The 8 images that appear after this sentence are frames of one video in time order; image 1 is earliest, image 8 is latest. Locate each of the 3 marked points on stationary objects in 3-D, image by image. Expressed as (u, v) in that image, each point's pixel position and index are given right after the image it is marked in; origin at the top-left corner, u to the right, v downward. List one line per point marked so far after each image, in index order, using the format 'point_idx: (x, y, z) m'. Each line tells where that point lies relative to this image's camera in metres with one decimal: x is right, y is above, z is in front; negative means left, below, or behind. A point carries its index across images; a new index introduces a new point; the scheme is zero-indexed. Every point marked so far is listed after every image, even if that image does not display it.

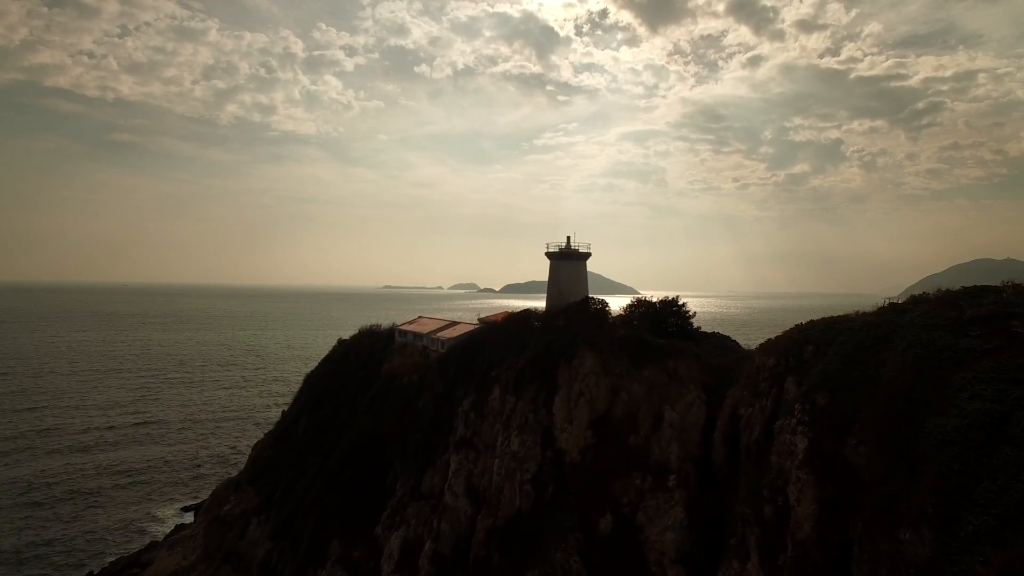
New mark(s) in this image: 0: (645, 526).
0: (+4.5, -8.2, +18.0) m
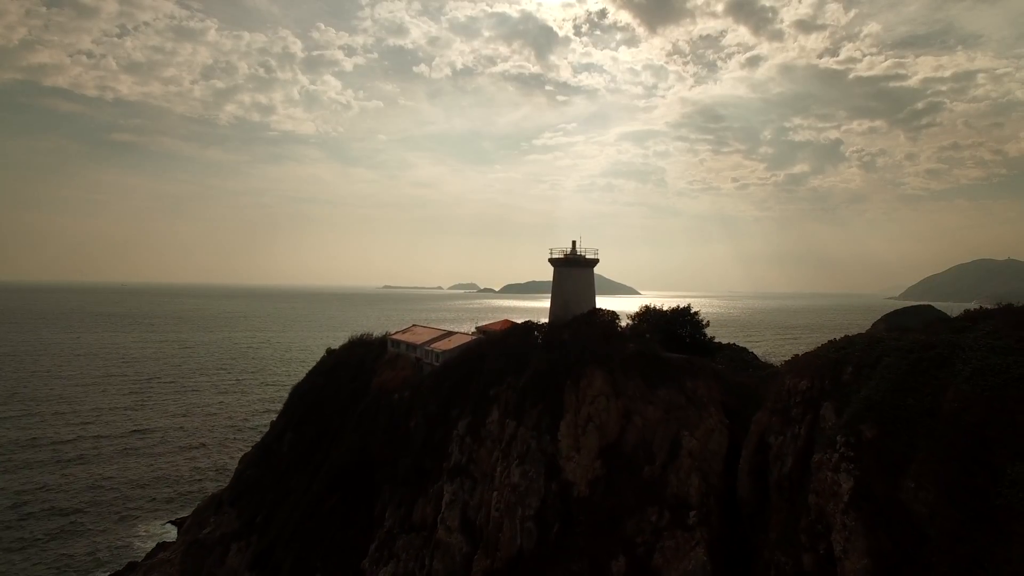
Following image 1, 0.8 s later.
0: (+4.5, -8.4, +16.7) m
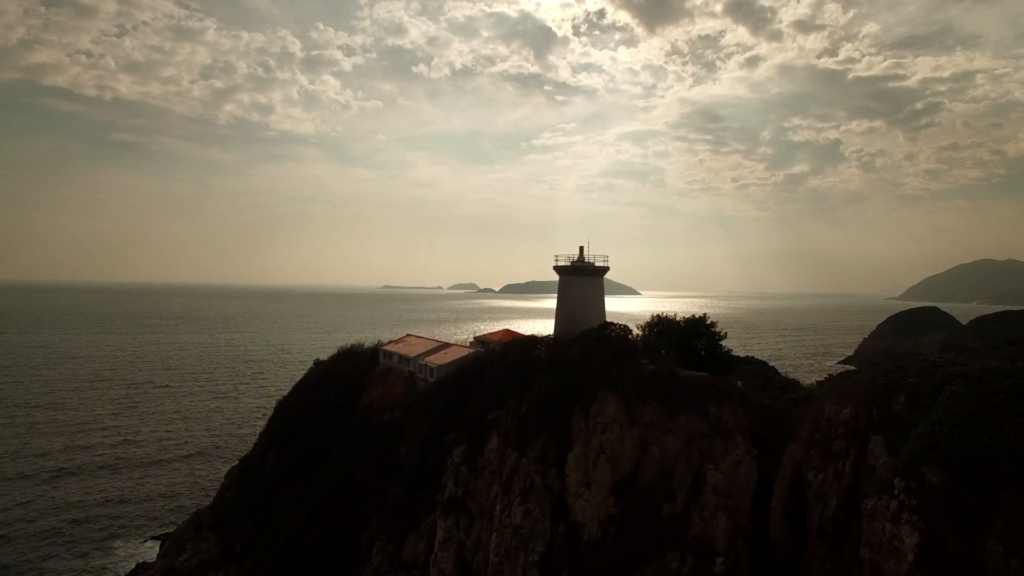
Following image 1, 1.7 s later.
0: (+5.7, -8.6, +16.6) m
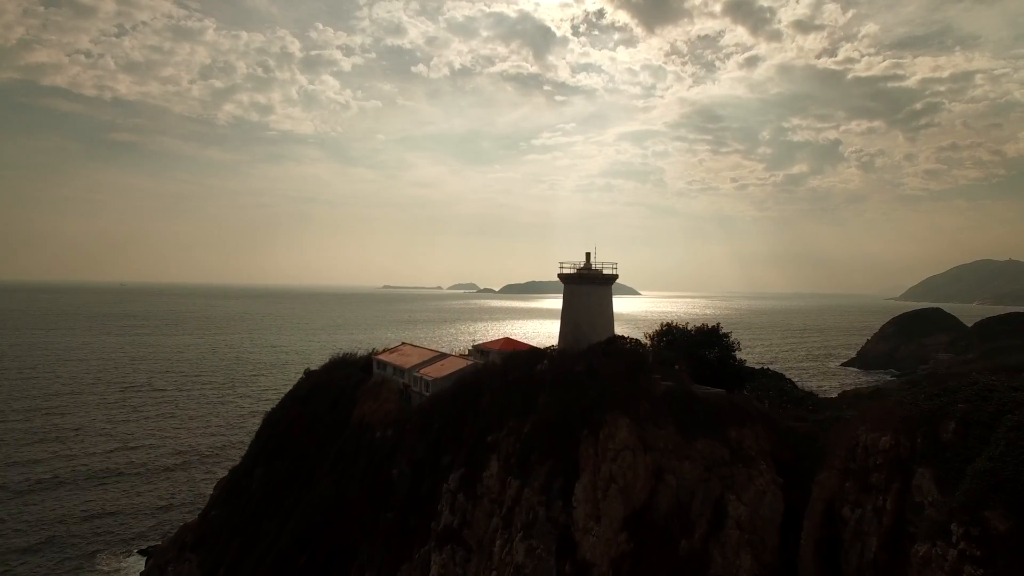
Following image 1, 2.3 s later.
0: (+6.6, -8.9, +16.4) m
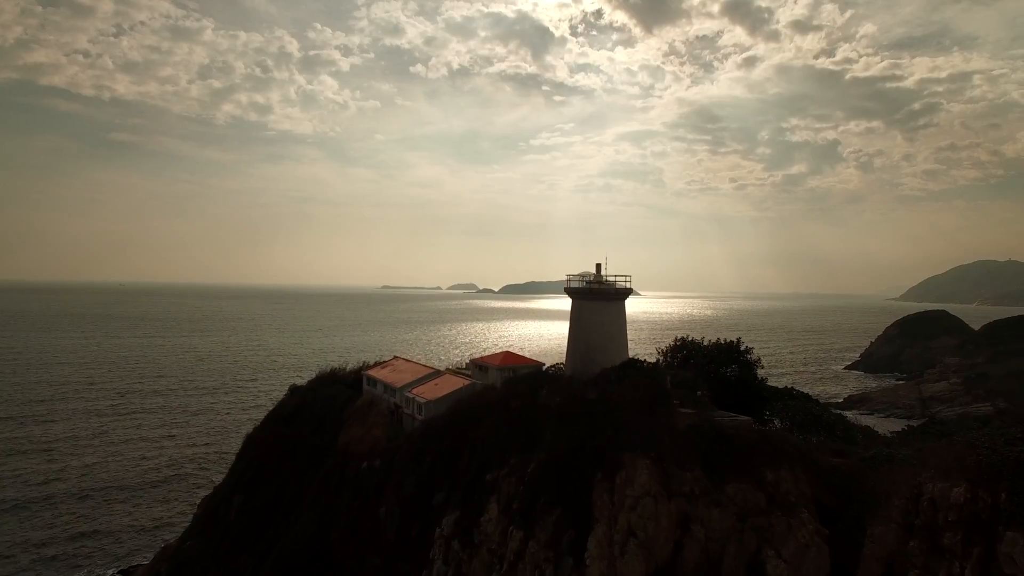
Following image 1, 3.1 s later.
0: (+8.3, -8.2, +17.6) m
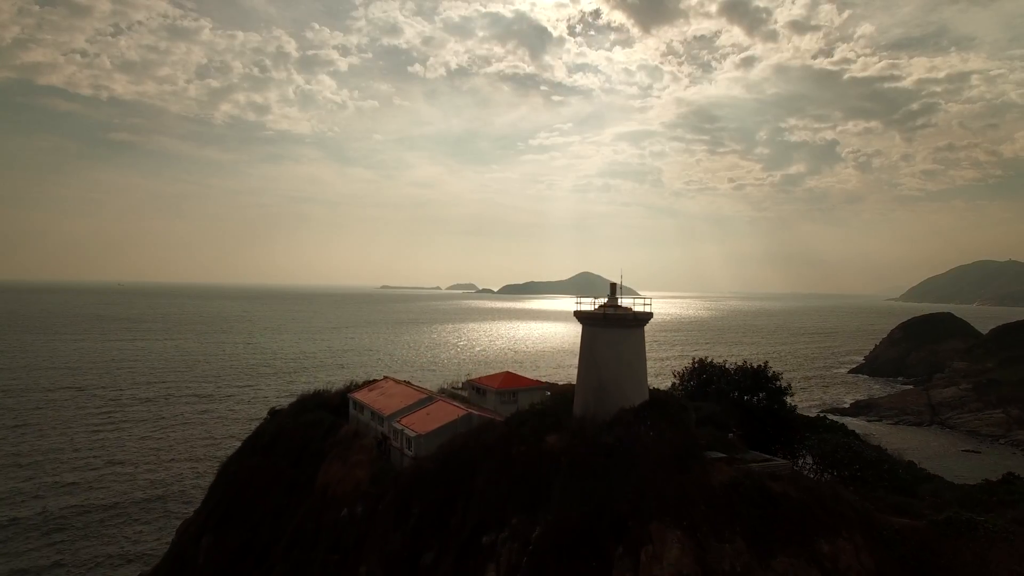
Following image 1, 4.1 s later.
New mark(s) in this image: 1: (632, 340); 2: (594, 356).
0: (+8.3, -9.1, +14.4) m
1: (+4.3, -1.9, +19.3) m
2: (+2.9, -2.5, +19.5) m
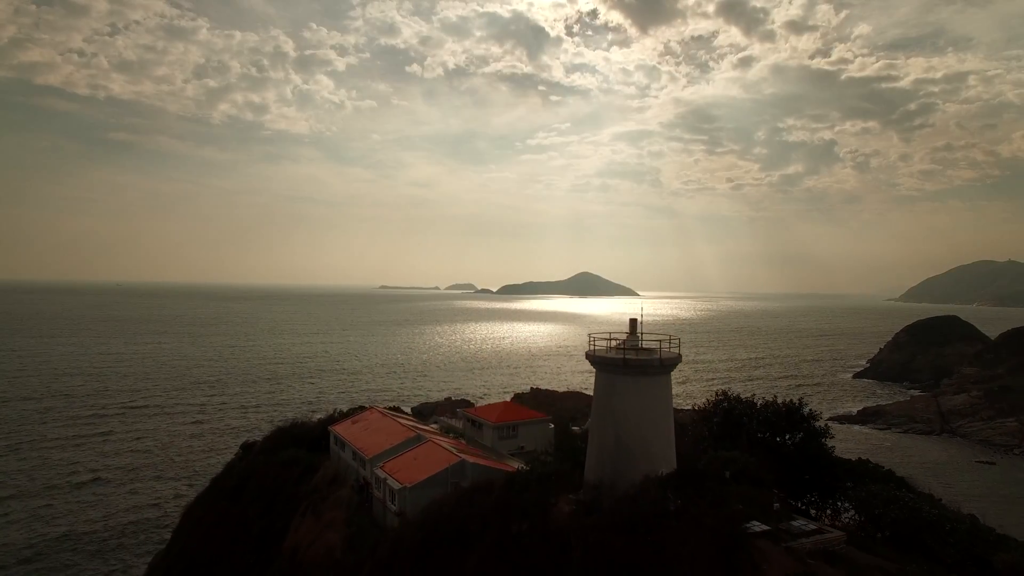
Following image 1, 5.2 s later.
0: (+8.4, -10.2, +11.0) m
1: (+4.3, -3.0, +15.9) m
2: (+3.0, -3.6, +16.1) m
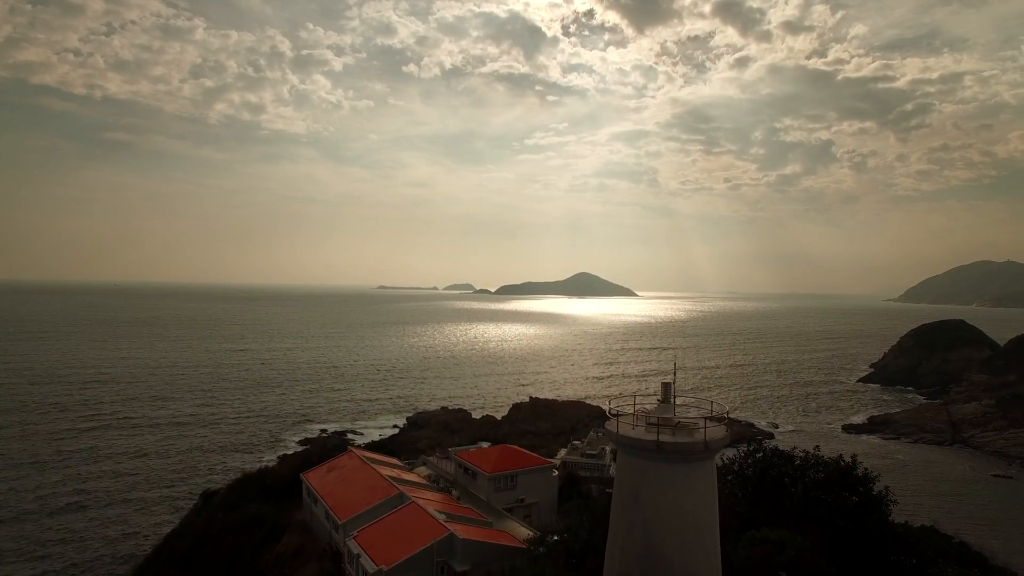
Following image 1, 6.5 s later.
0: (+8.4, -11.5, +7.2) m
1: (+4.3, -4.3, +12.1) m
2: (+2.9, -4.9, +12.3) m
